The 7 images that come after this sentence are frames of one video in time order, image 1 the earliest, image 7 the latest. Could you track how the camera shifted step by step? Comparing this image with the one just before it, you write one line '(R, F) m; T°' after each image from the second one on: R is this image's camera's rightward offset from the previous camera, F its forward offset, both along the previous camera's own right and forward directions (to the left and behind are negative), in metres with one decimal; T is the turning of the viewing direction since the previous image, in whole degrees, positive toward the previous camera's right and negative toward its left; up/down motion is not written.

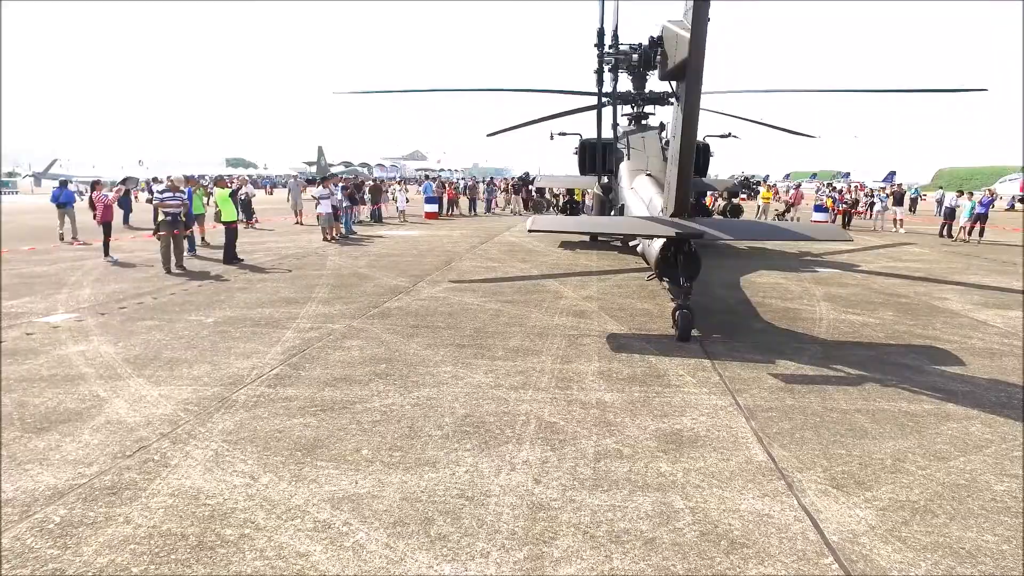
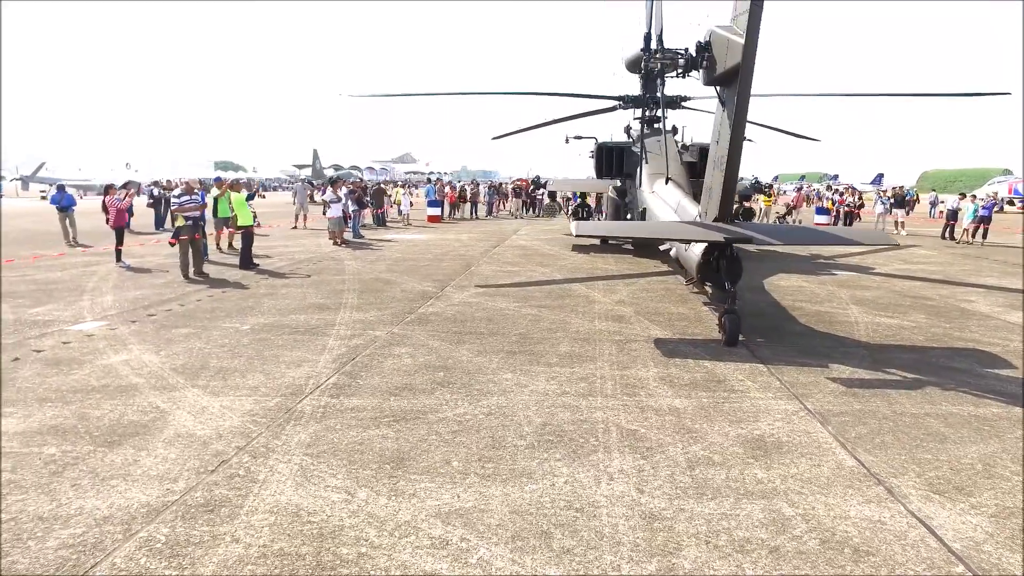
(-0.7, +0.1) m; +2°
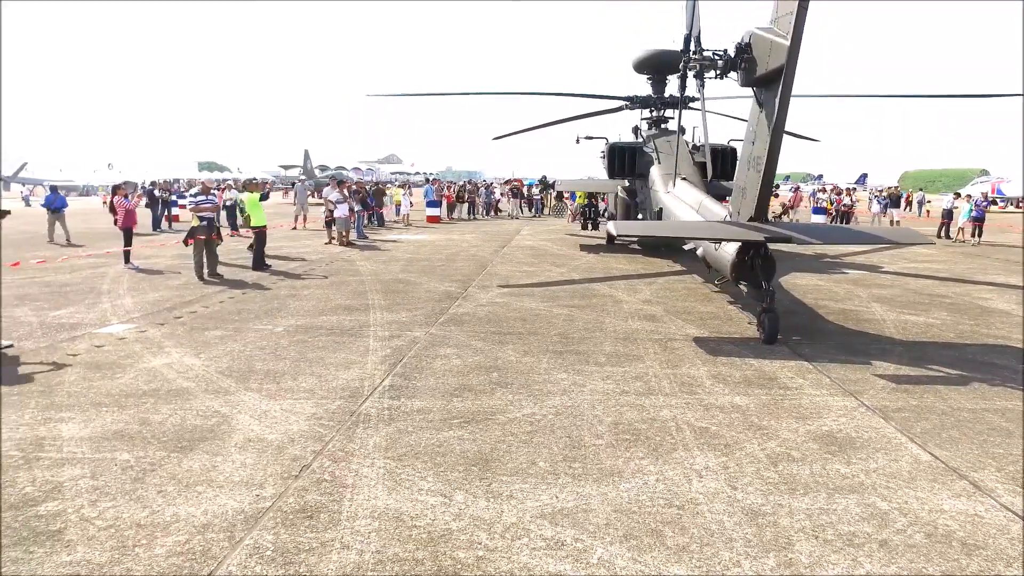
(-0.7, 0.0) m; +2°
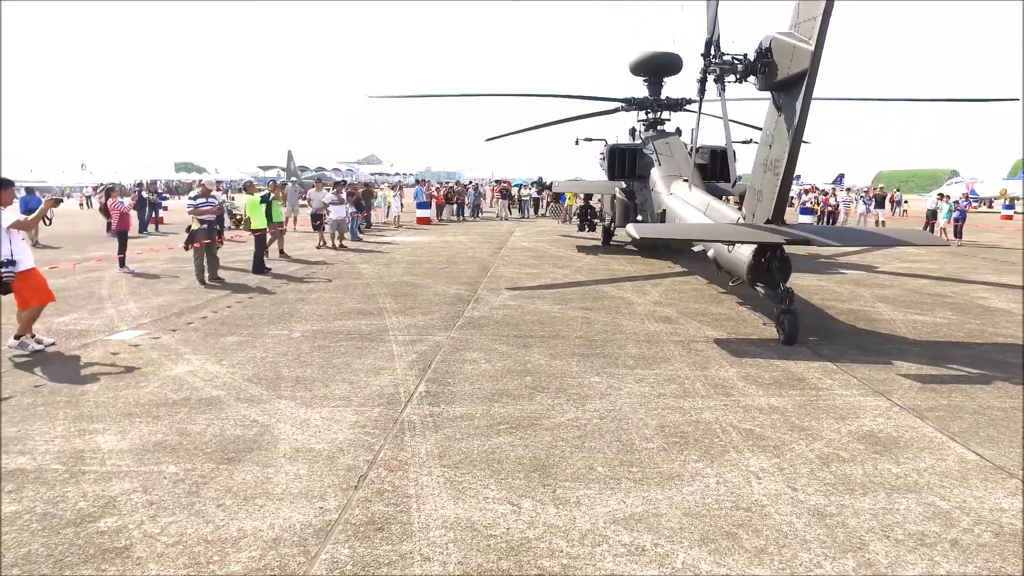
(-0.5, 0.0) m; +2°
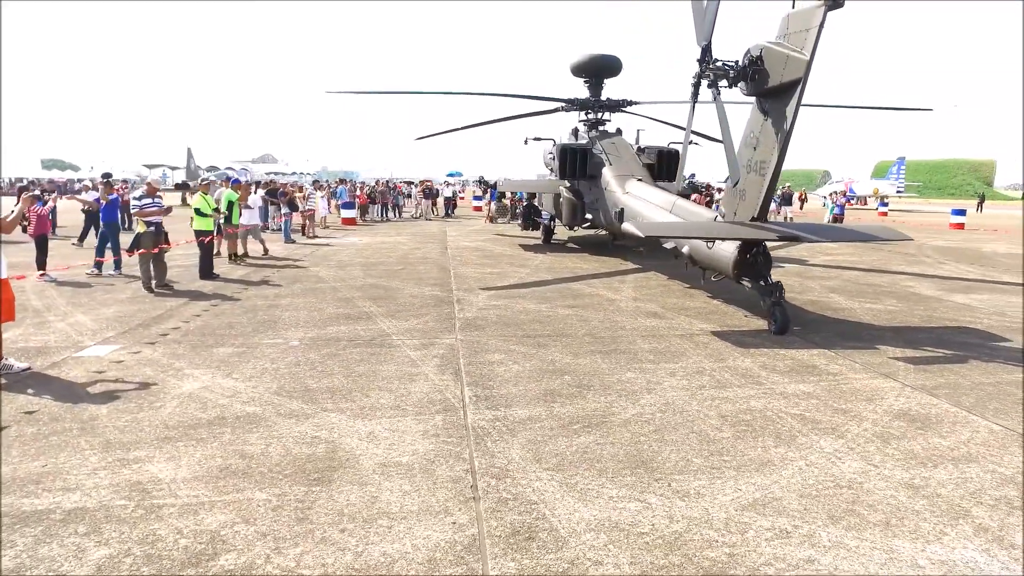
(-1.3, +0.2) m; +10°
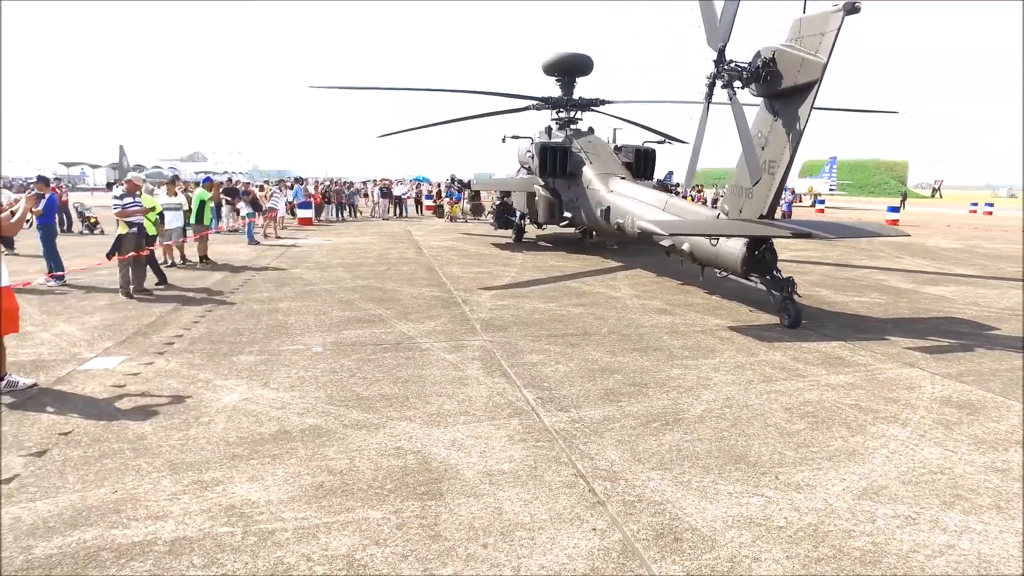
(-1.1, +0.2) m; +6°
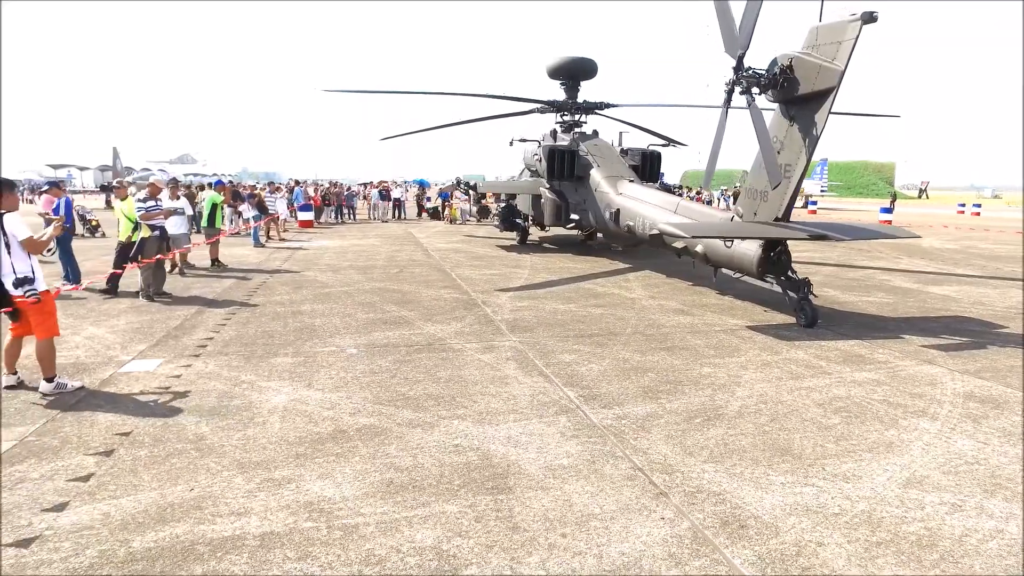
(-0.5, -0.1) m; +1°
